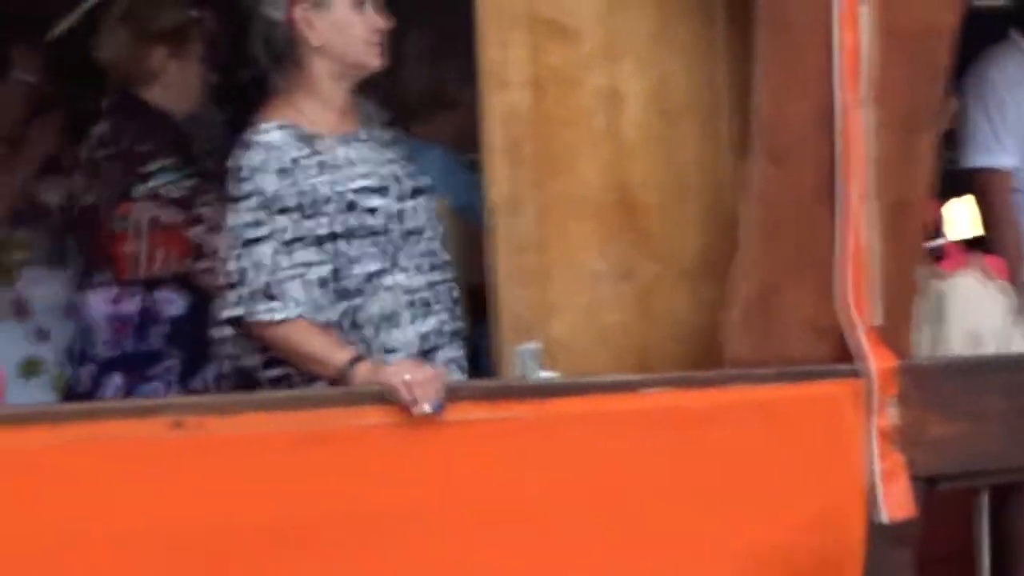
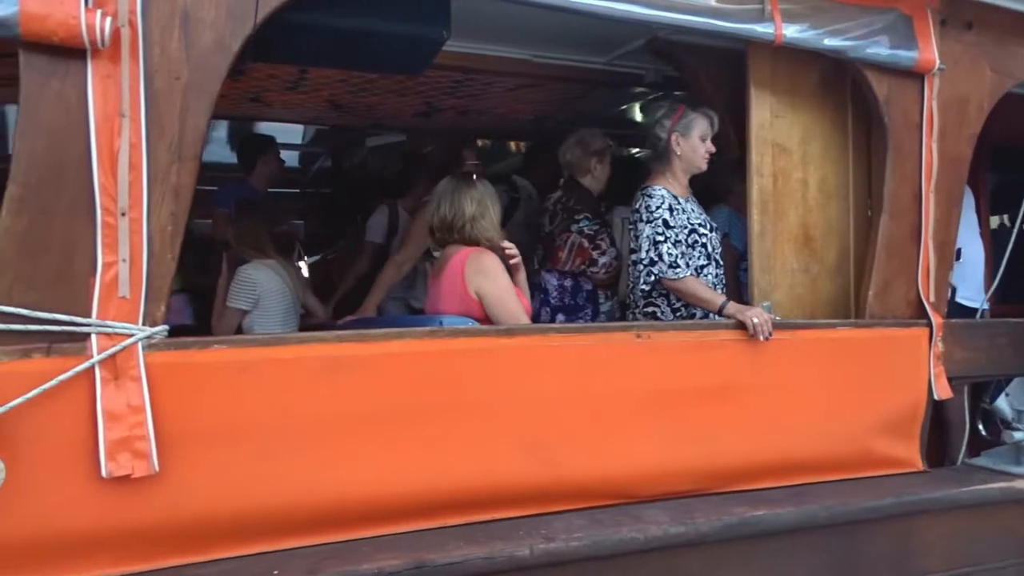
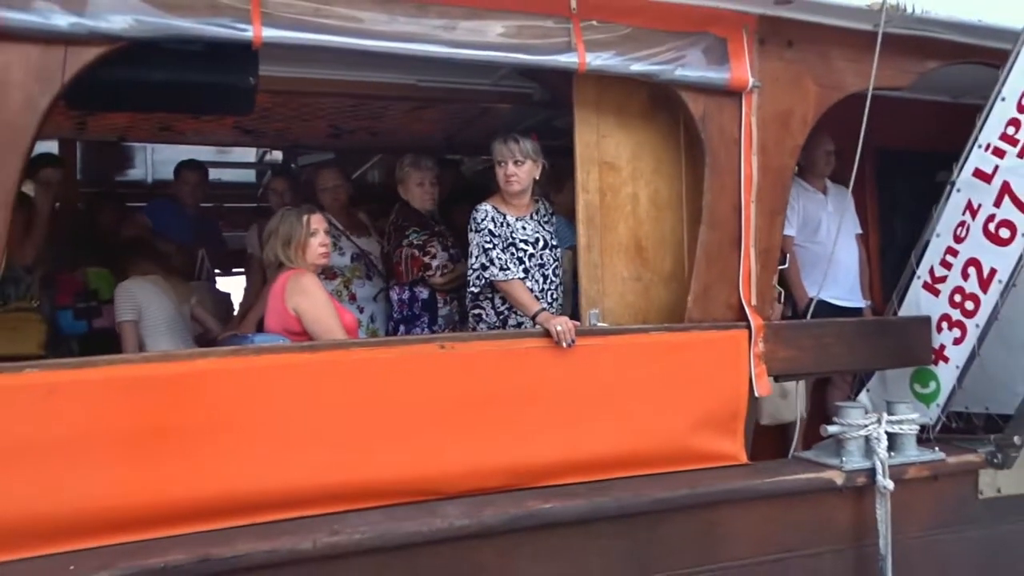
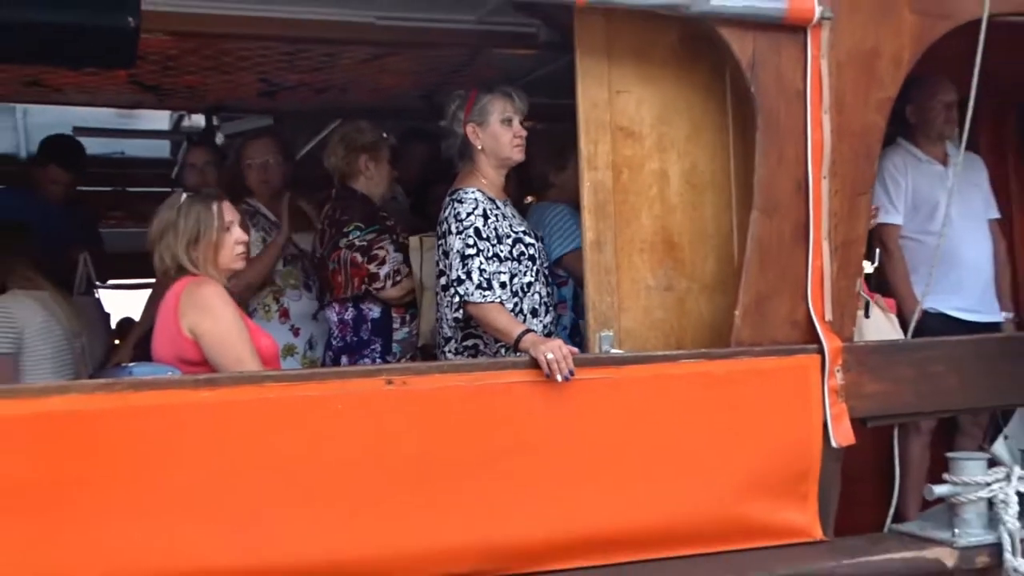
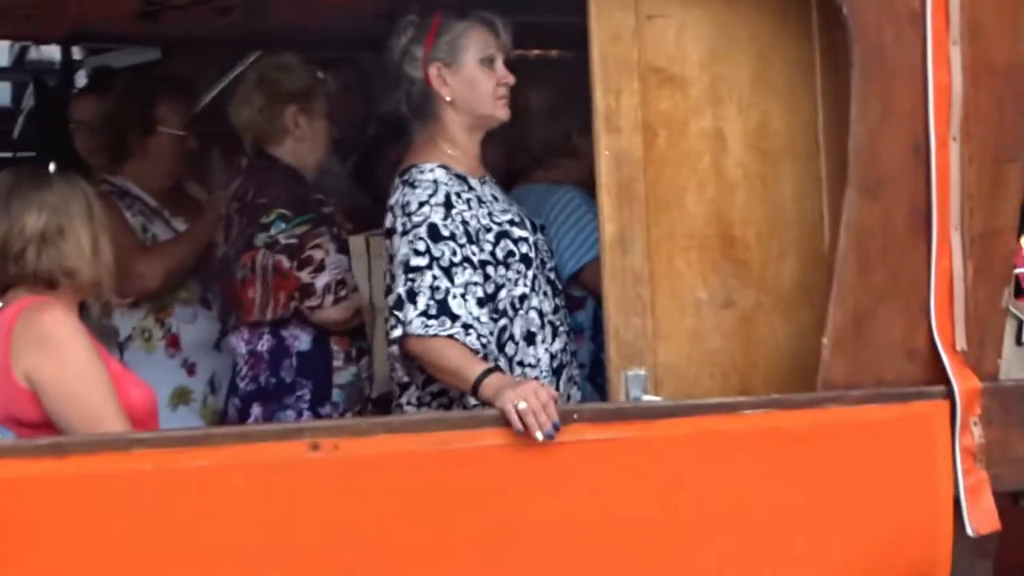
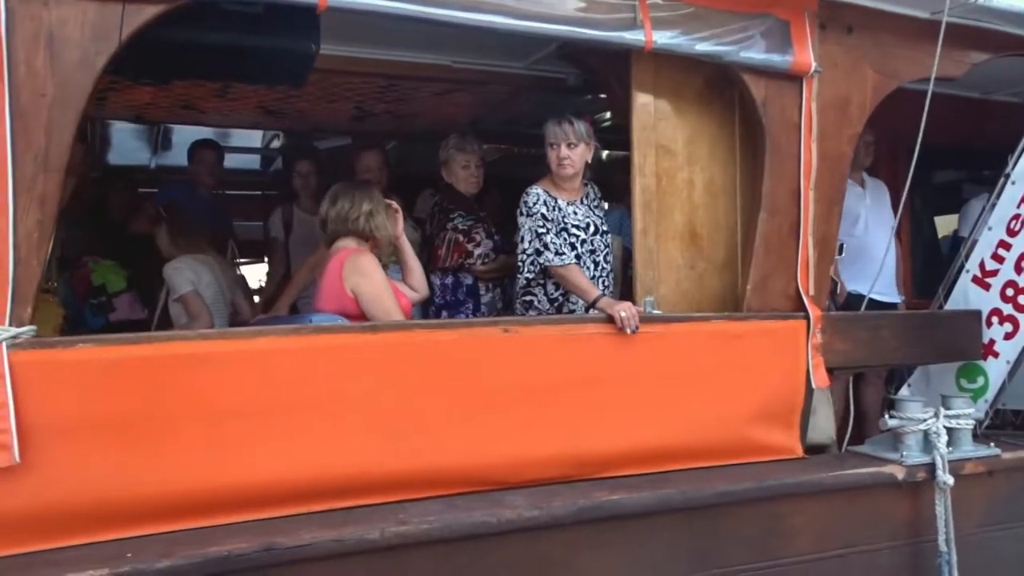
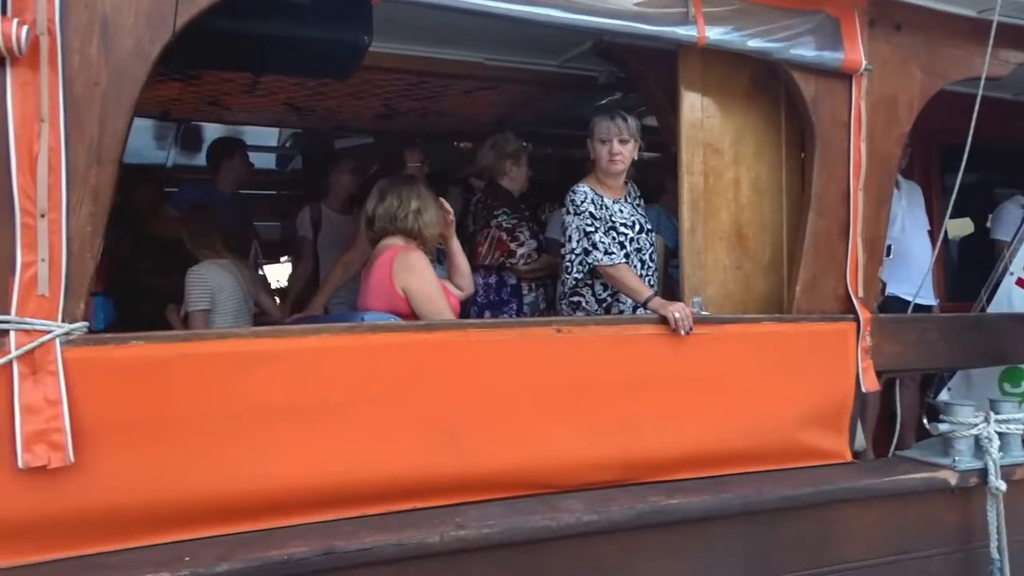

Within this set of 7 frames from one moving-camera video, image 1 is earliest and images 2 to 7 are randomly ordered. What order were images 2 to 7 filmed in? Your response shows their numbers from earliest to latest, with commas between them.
5, 4, 3, 6, 7, 2
